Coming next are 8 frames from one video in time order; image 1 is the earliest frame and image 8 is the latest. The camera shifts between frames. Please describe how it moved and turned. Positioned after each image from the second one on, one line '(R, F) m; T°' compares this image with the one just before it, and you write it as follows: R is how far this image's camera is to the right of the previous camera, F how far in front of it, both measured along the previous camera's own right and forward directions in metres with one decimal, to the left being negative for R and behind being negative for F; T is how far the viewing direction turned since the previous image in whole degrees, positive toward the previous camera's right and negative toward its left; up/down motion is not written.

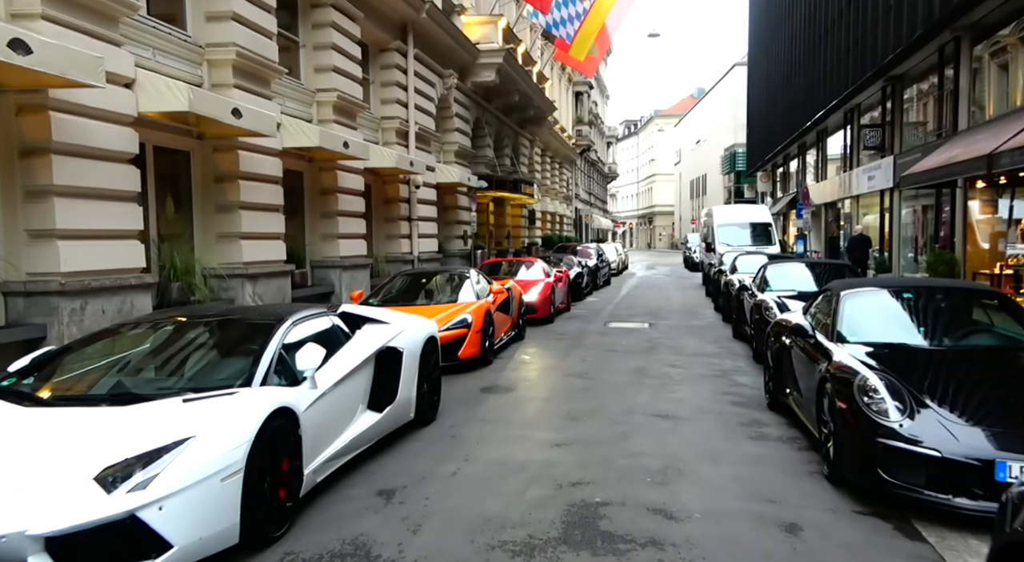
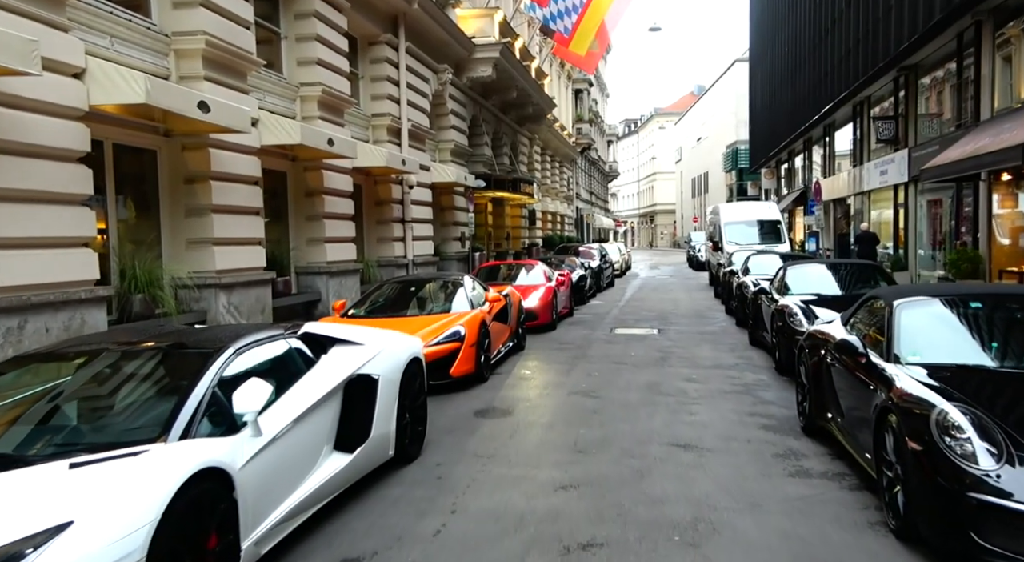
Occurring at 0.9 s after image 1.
(0.0, +0.9) m; 0°
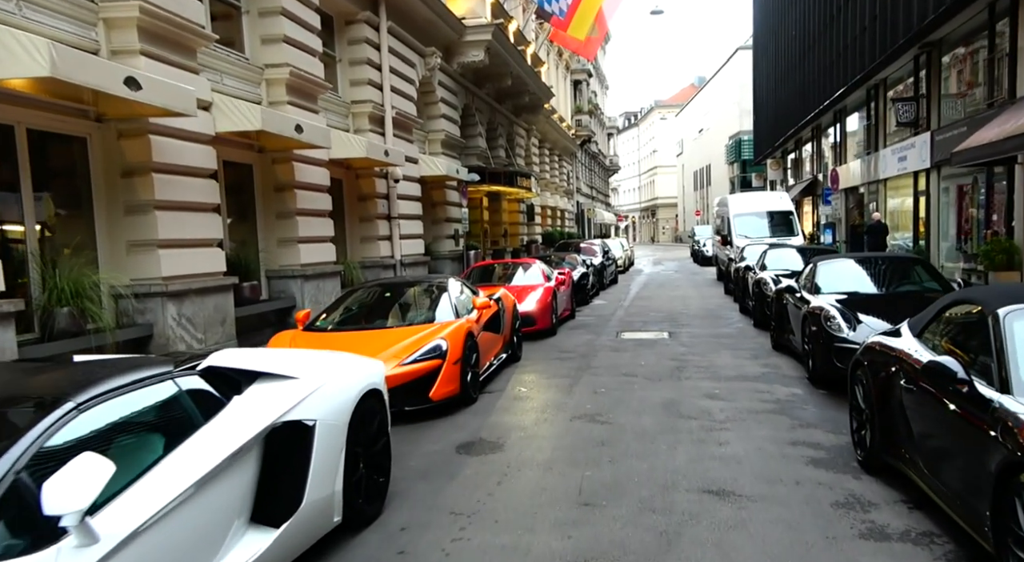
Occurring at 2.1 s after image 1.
(+0.1, +1.3) m; 0°
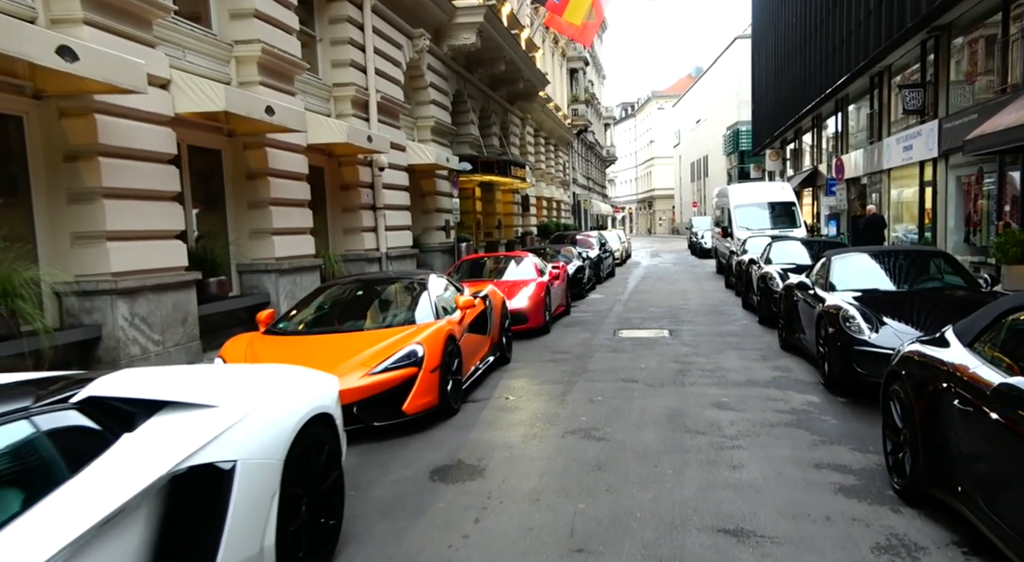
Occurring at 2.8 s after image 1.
(+0.1, +0.8) m; 0°
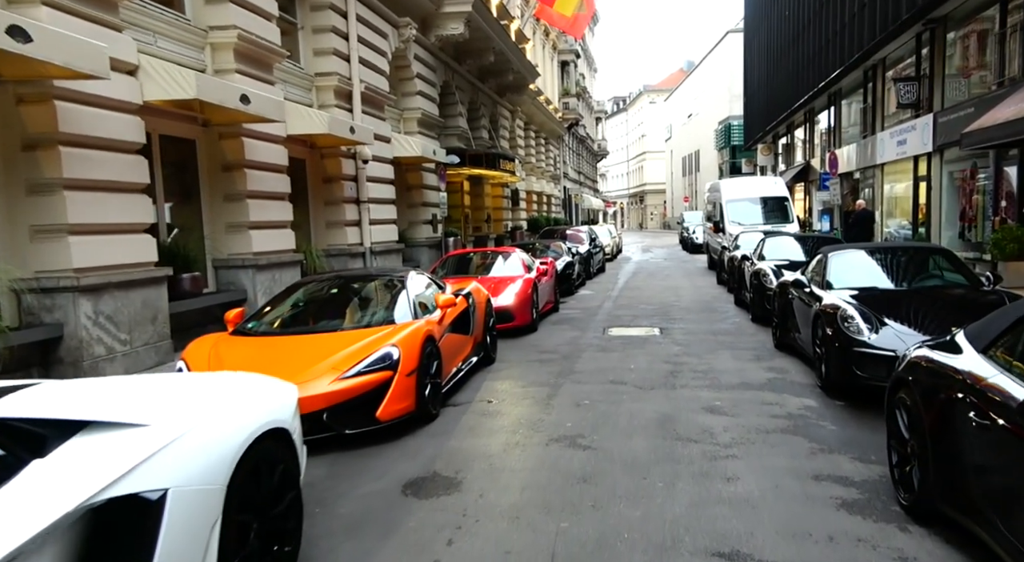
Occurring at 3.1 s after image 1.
(+0.1, +0.3) m; +1°
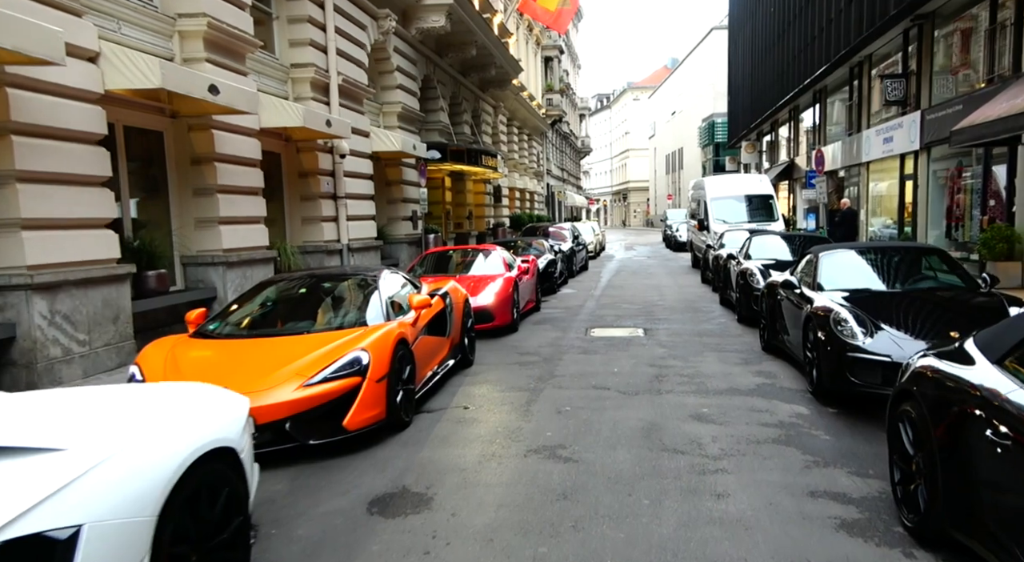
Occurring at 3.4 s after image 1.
(0.0, +0.3) m; +1°
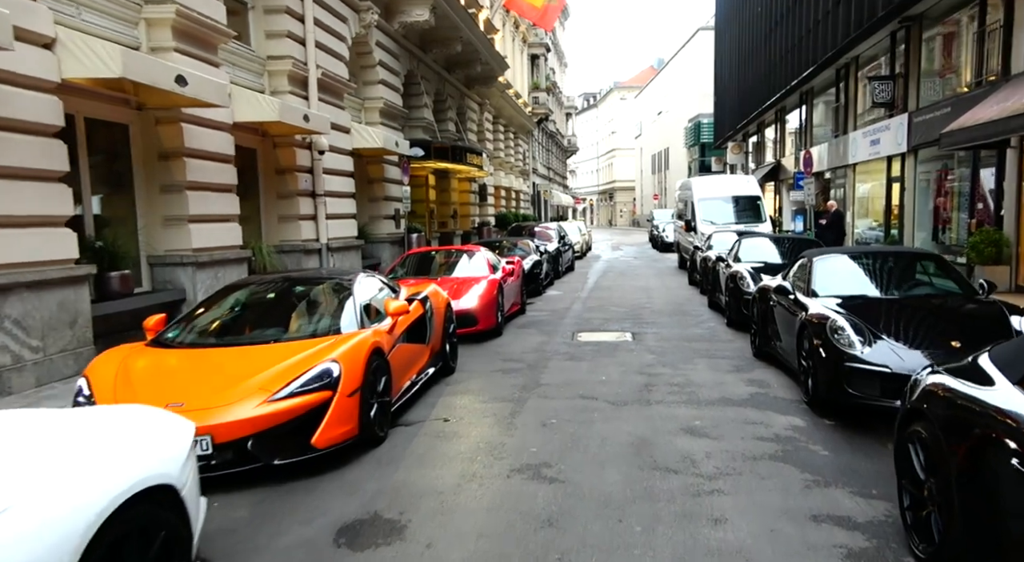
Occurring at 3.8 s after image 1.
(0.0, +0.4) m; +1°
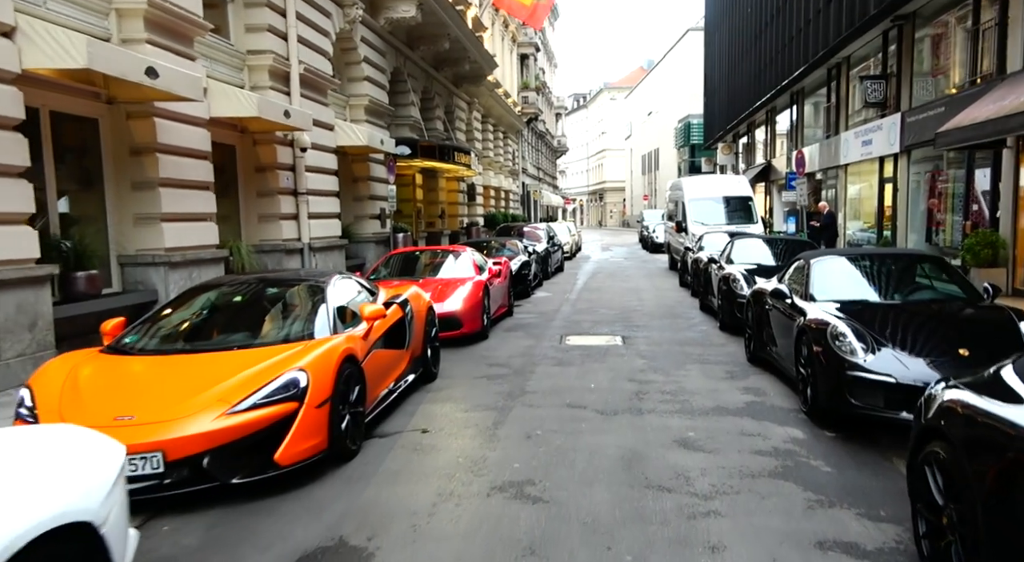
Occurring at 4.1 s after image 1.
(+0.1, +0.3) m; +1°
